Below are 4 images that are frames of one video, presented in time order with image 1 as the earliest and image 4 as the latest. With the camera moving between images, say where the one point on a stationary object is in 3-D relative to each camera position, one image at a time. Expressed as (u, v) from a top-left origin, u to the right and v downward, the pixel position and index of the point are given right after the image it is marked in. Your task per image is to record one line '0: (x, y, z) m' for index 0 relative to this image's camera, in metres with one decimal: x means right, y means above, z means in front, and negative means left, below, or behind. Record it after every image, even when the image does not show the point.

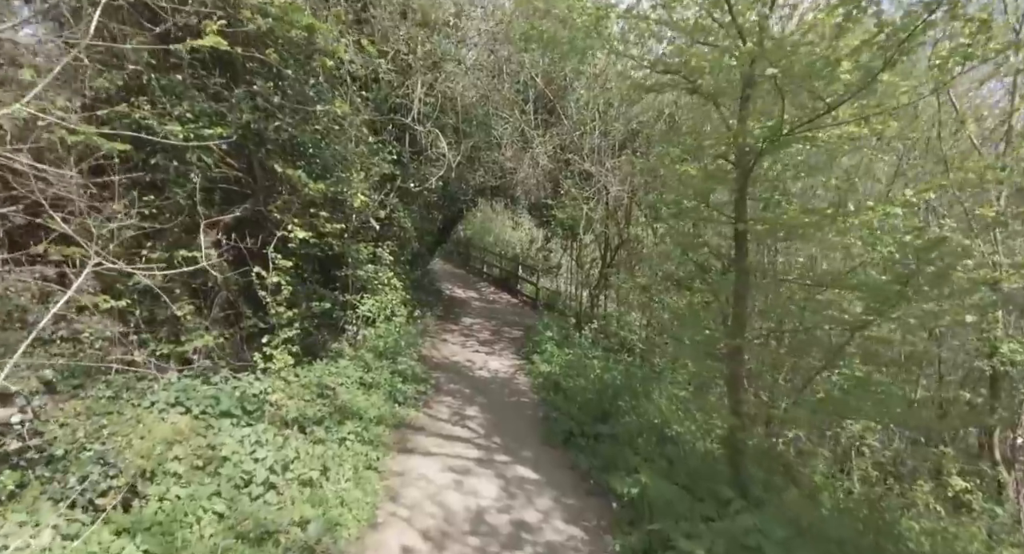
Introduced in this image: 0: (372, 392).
0: (-1.8, -1.5, +7.5) m
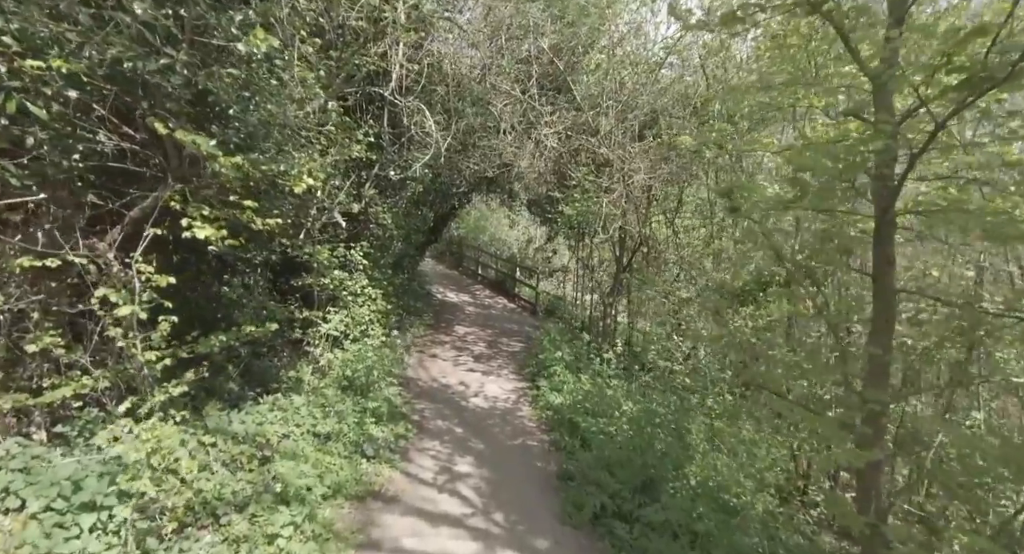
0: (-1.8, -1.6, +5.6) m
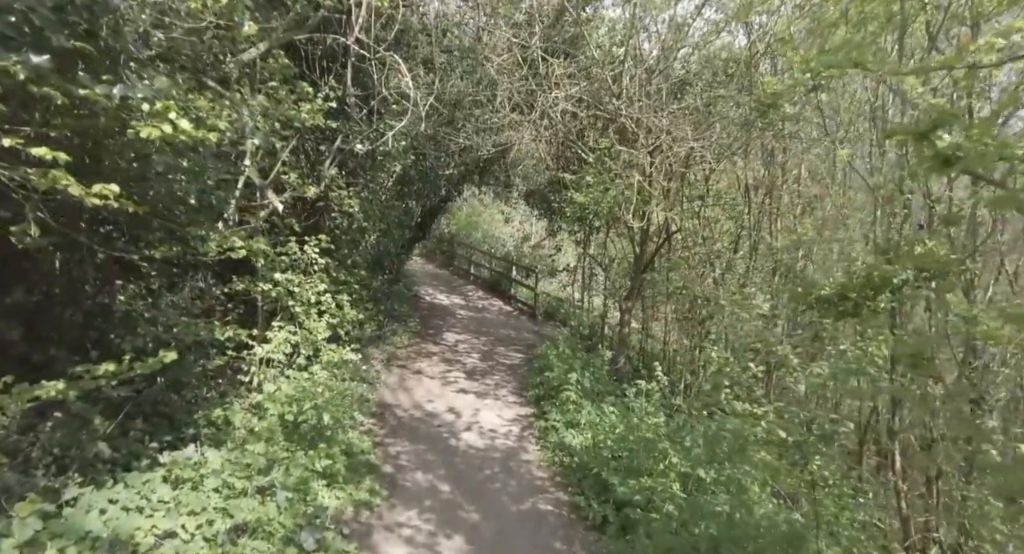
0: (-1.7, -1.7, +3.7) m
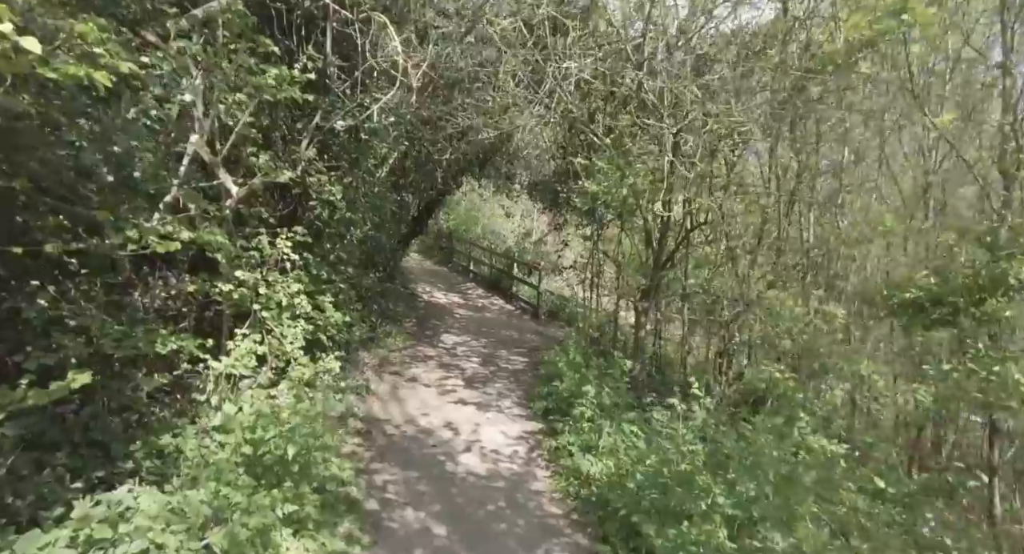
0: (-1.6, -1.7, +2.7) m
